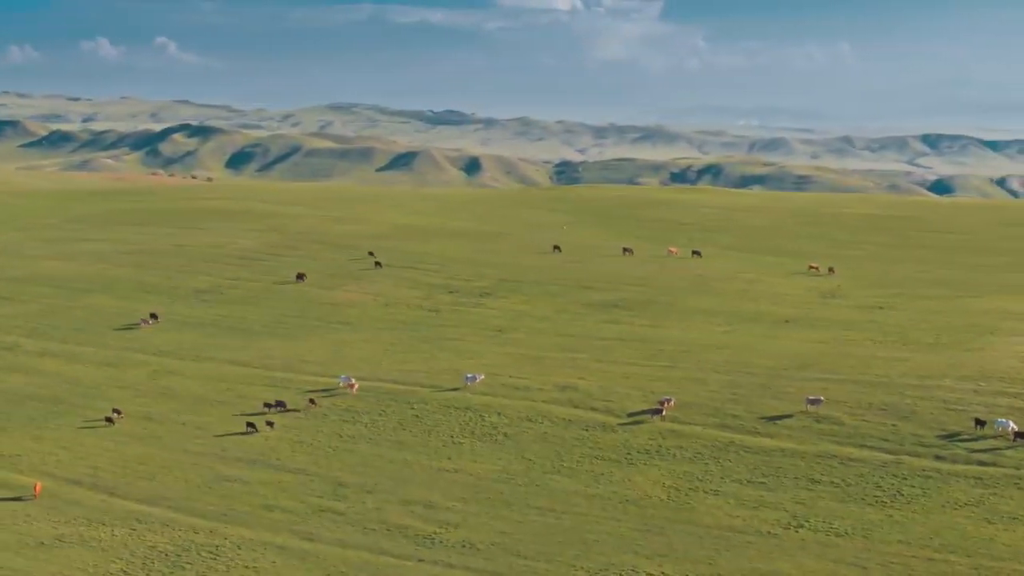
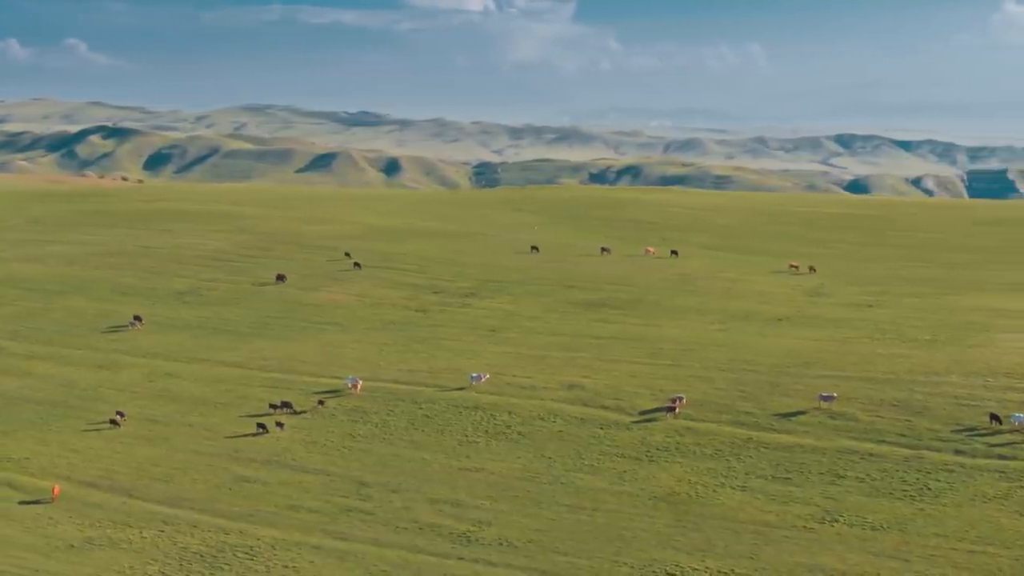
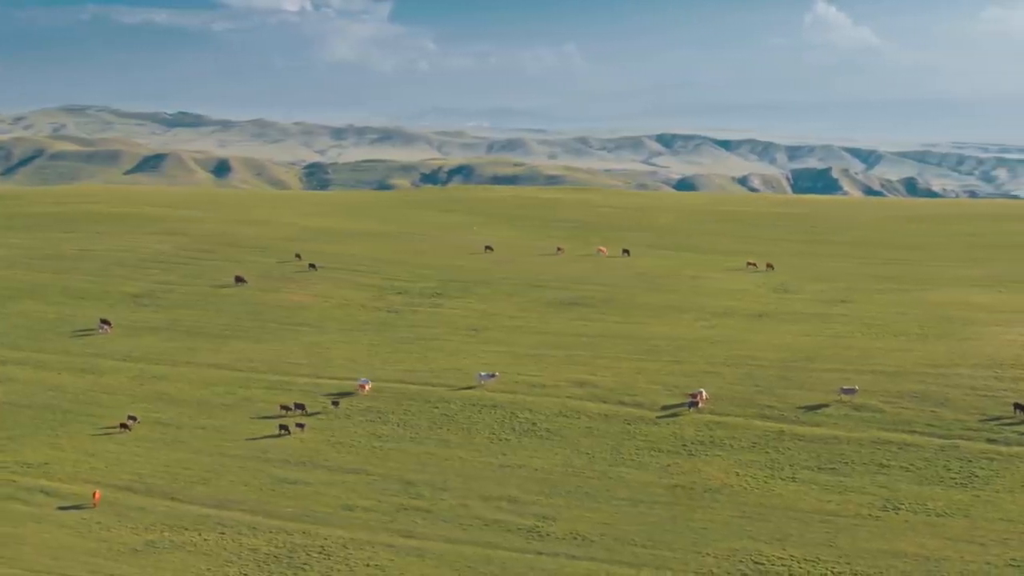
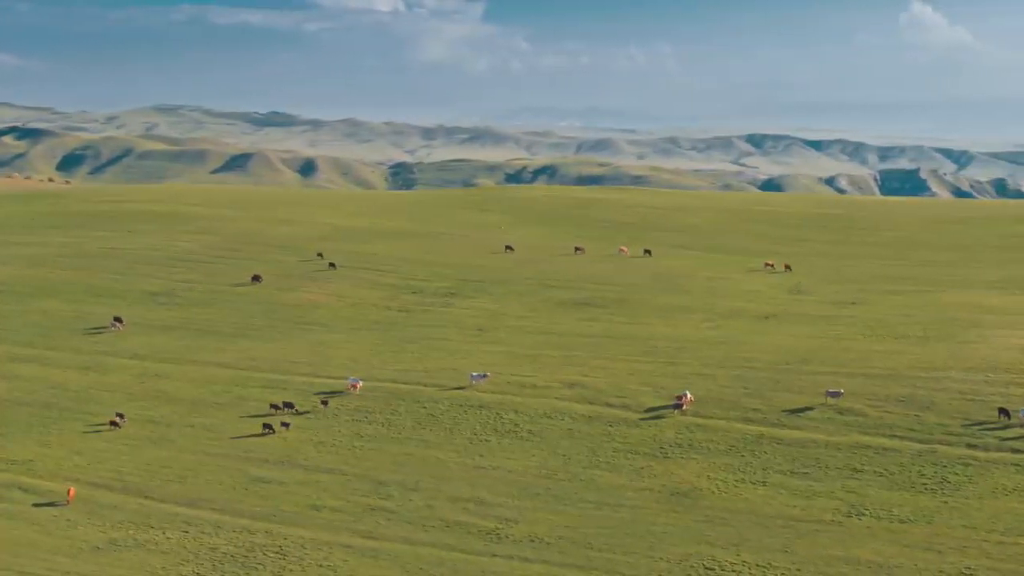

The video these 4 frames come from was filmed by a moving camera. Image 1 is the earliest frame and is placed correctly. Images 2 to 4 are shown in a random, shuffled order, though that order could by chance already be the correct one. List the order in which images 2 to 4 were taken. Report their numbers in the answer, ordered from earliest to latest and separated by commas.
2, 4, 3
